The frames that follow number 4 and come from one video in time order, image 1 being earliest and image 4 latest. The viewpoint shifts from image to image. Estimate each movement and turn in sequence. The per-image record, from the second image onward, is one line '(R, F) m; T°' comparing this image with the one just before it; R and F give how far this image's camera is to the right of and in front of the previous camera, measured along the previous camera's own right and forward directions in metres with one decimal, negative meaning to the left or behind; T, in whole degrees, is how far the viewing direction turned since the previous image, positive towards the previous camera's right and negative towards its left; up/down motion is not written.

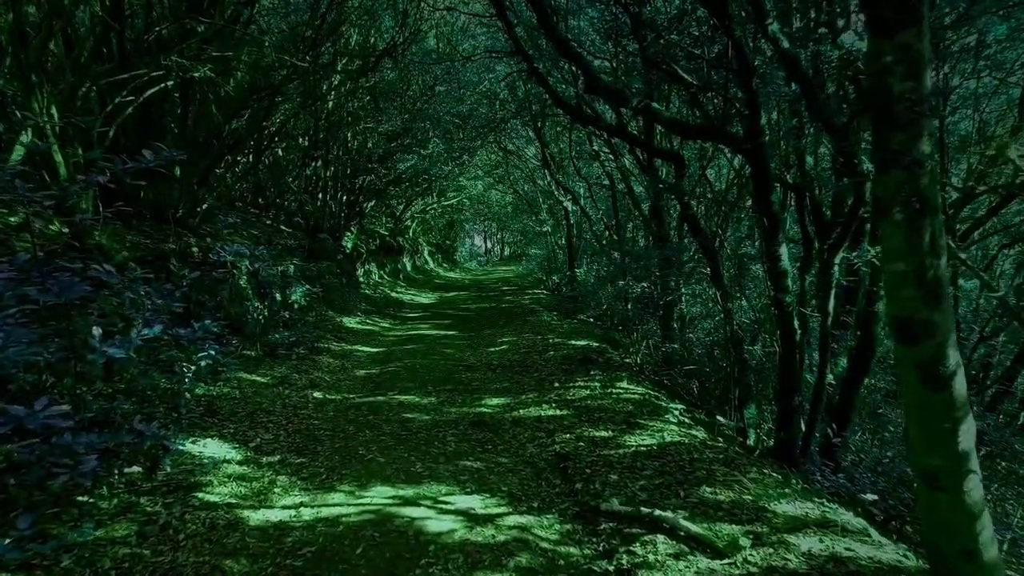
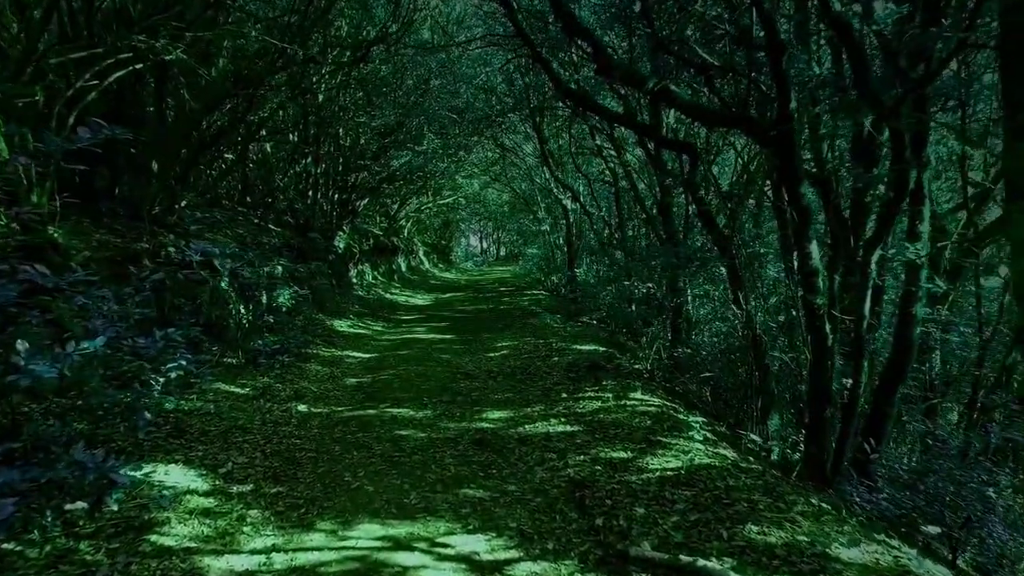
(-0.1, +0.8) m; 0°
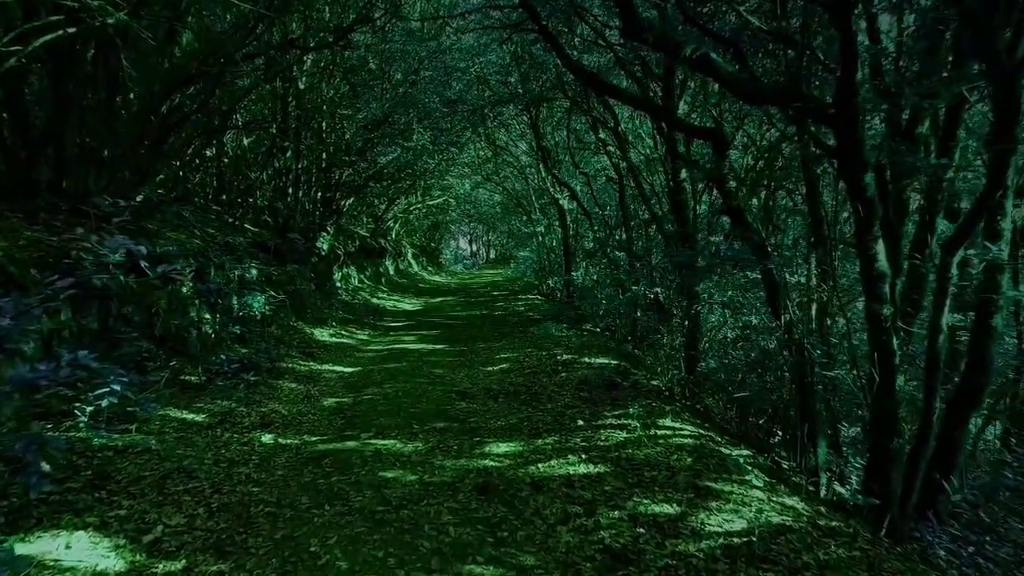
(-0.2, +1.3) m; +1°
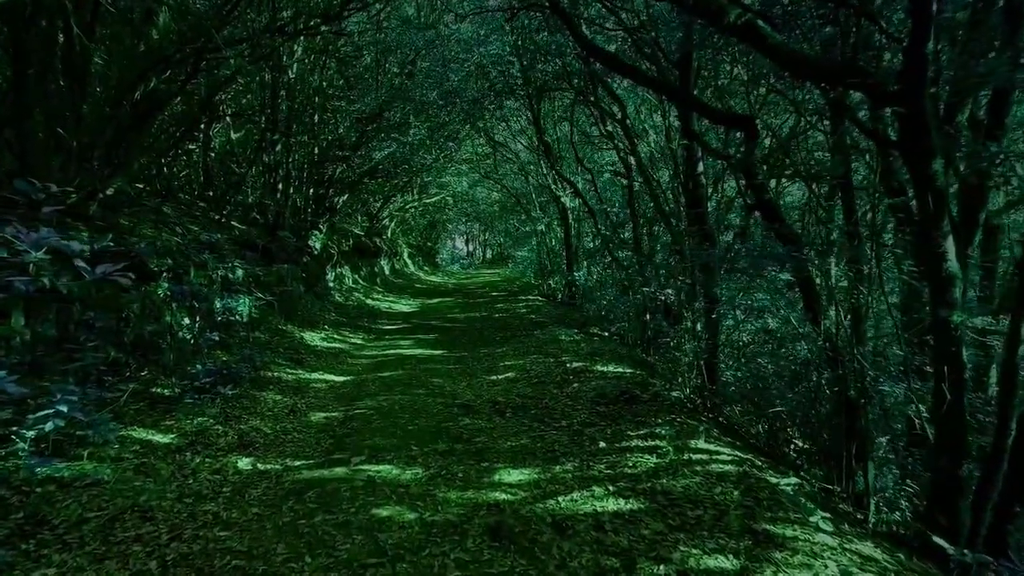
(-0.2, +0.9) m; 0°
